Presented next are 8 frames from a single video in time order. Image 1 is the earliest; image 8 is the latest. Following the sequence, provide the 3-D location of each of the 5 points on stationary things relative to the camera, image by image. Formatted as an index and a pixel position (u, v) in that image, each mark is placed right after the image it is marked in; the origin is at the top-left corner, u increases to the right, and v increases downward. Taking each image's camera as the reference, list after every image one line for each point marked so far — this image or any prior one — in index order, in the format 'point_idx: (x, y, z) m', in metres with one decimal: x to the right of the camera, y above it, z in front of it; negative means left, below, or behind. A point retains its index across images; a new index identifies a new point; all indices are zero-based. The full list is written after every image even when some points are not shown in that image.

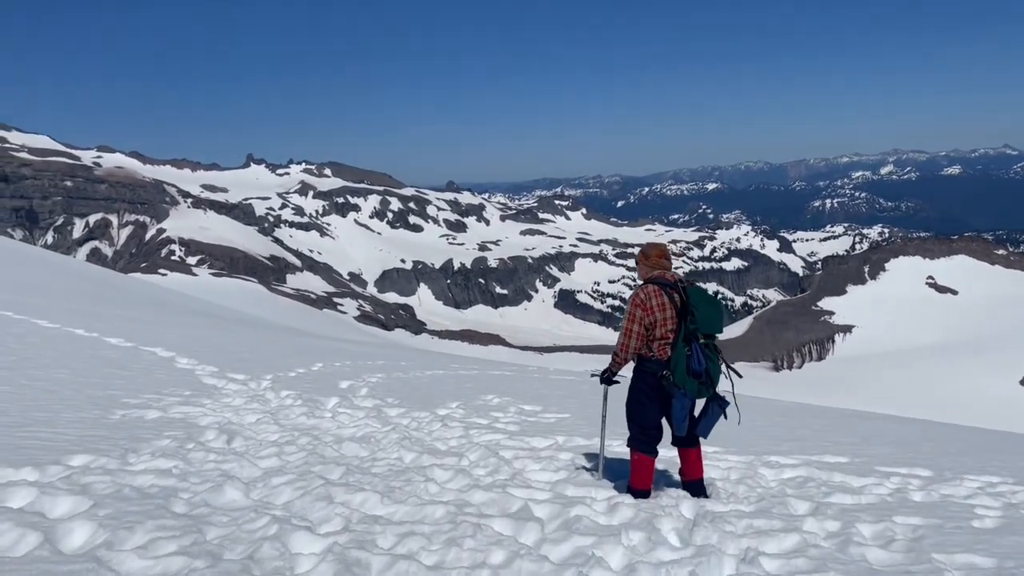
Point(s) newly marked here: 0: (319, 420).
0: (-2.3, -1.6, +9.8) m
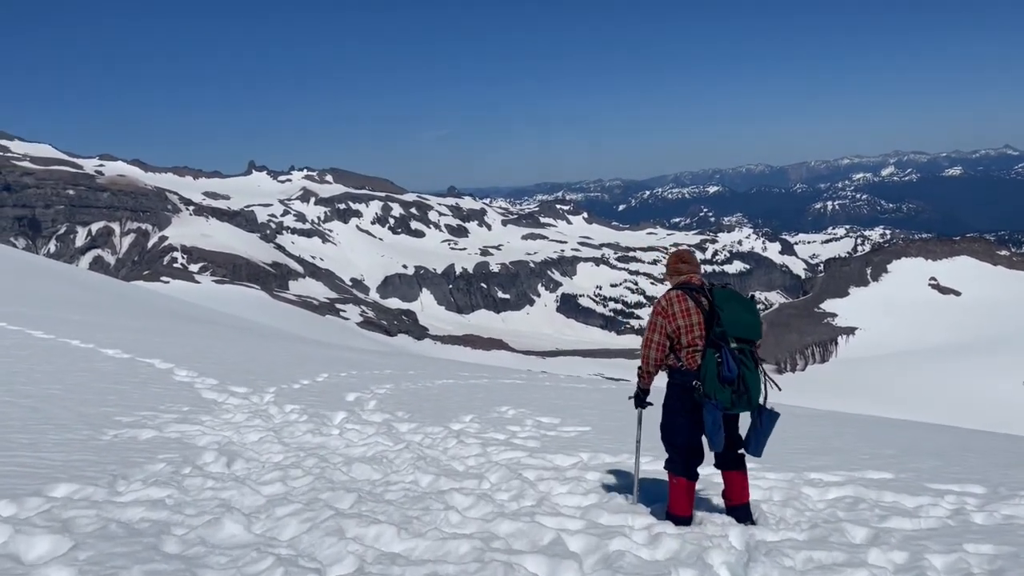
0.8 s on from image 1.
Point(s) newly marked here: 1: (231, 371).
0: (-2.1, -1.7, +9.2) m
1: (-4.7, -1.4, +14.0) m
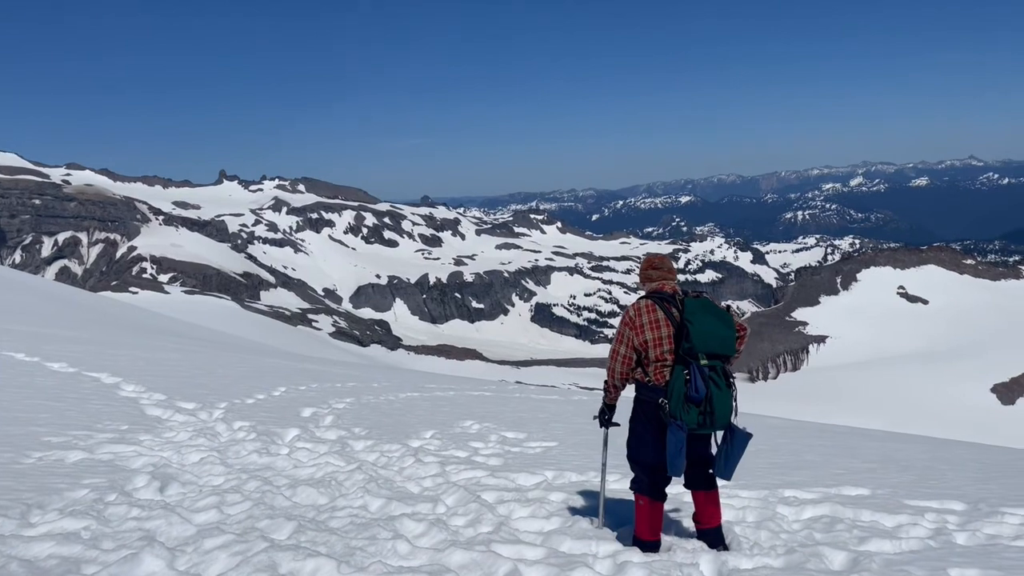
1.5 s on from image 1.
0: (-2.5, -1.8, +8.6) m
1: (-5.3, -1.6, +13.3) m
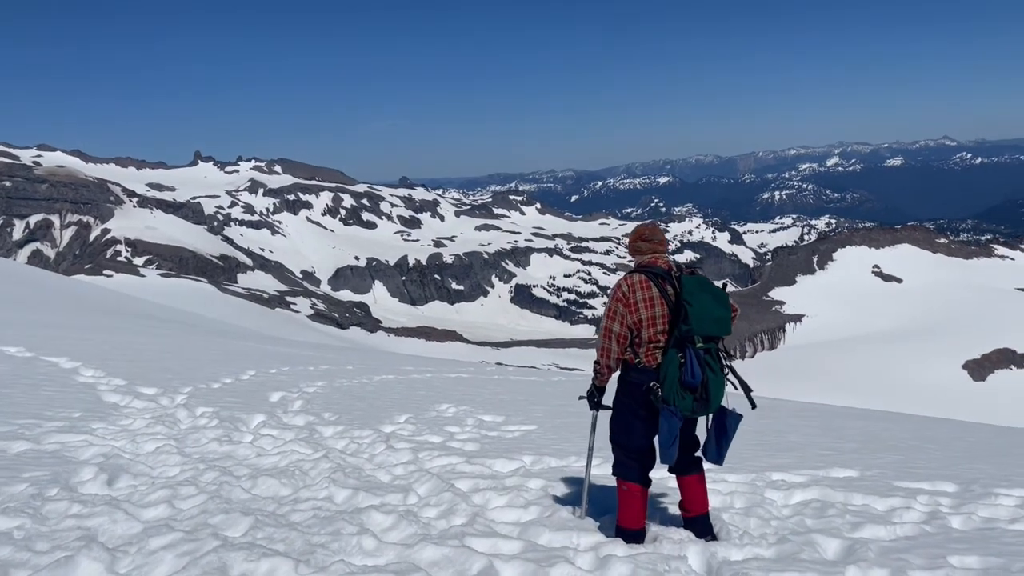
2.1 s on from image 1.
0: (-2.7, -1.5, +8.1) m
1: (-5.6, -1.3, +12.8) m
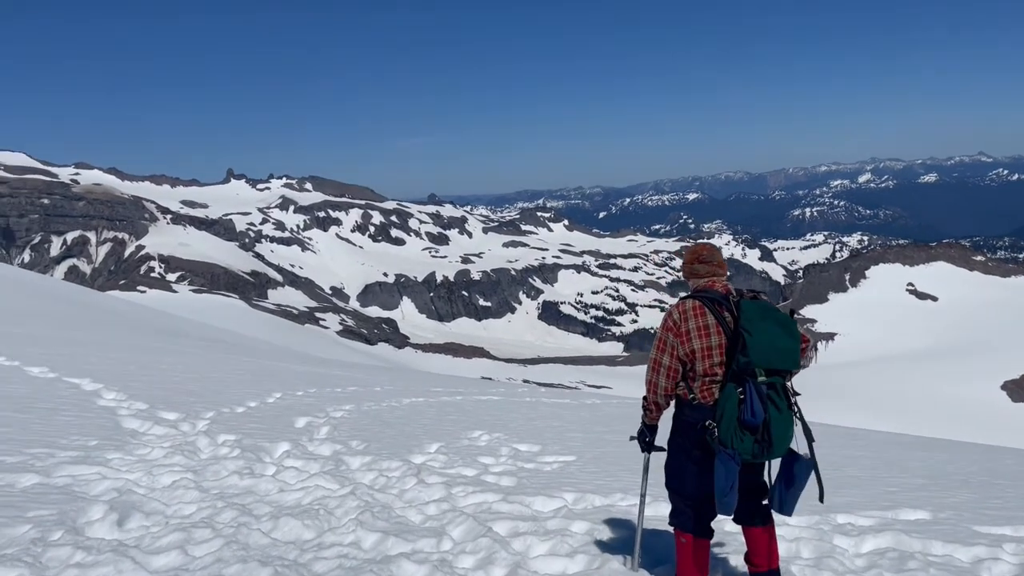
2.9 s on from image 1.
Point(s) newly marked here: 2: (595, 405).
0: (-2.3, -1.8, +7.6) m
1: (-5.1, -1.6, +12.3) m
2: (+1.9, -2.7, +19.1) m
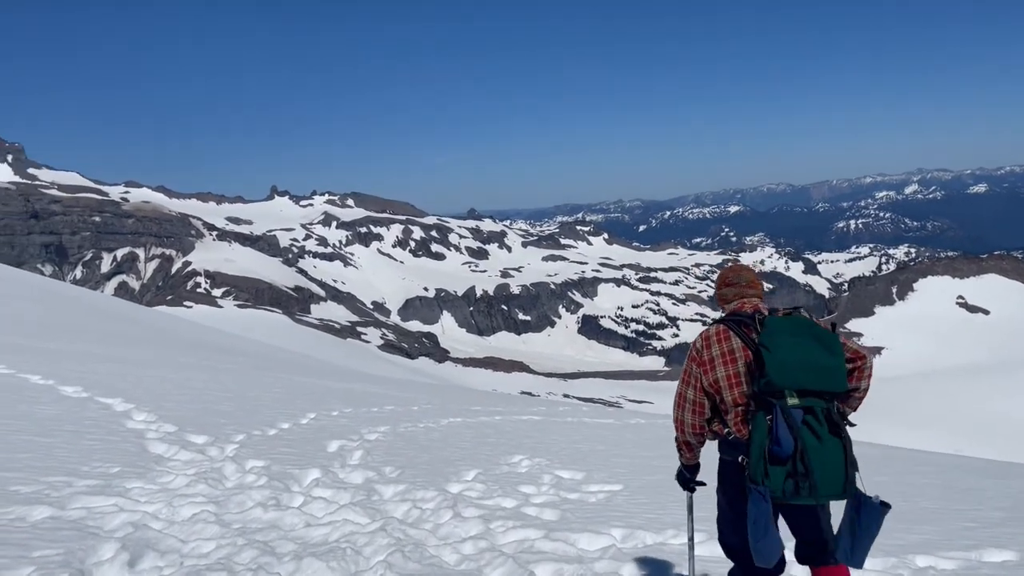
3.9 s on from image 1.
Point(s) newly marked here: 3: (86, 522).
0: (-2.0, -1.9, +7.1) m
1: (-4.5, -1.8, +12.0) m
2: (+2.8, -3.0, +18.4) m
3: (-3.3, -1.8, +6.3) m
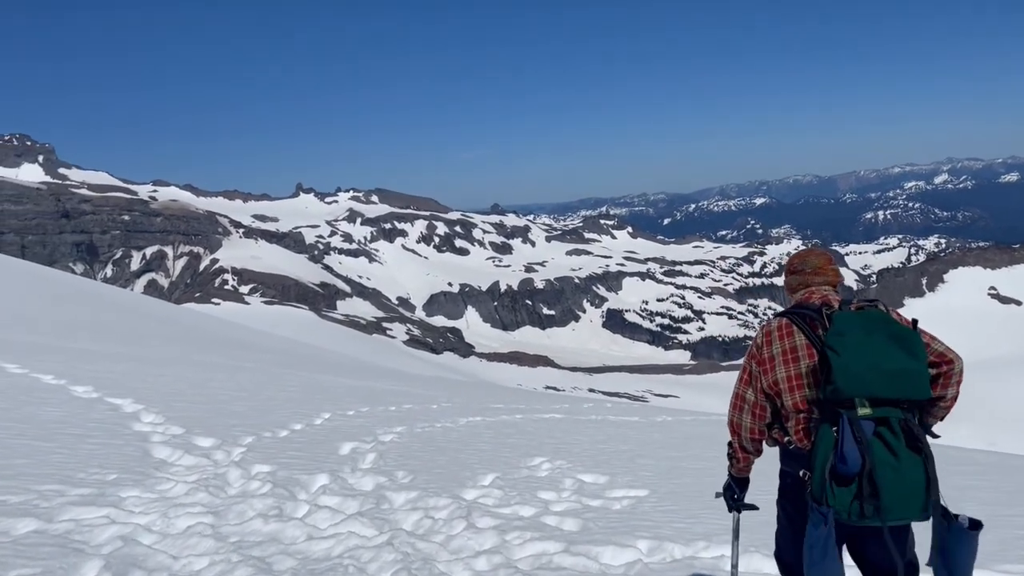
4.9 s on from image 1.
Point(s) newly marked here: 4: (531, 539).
0: (-1.8, -1.9, +6.7) m
1: (-4.2, -1.8, +11.6) m
2: (+3.3, -2.9, +17.8) m
3: (-3.2, -1.7, +5.9) m
4: (+0.2, -2.0, +6.6) m
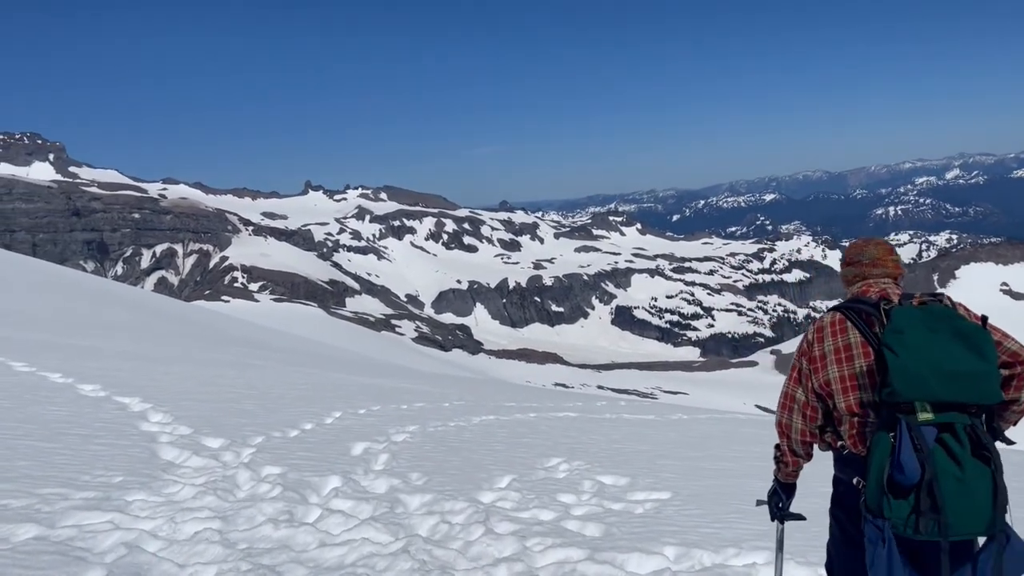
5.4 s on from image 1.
0: (-1.7, -1.9, +6.4) m
1: (-4.0, -1.8, +11.4) m
2: (+3.6, -2.8, +17.5) m
3: (-3.0, -1.7, +5.6) m
4: (+0.3, -2.0, +6.3) m
